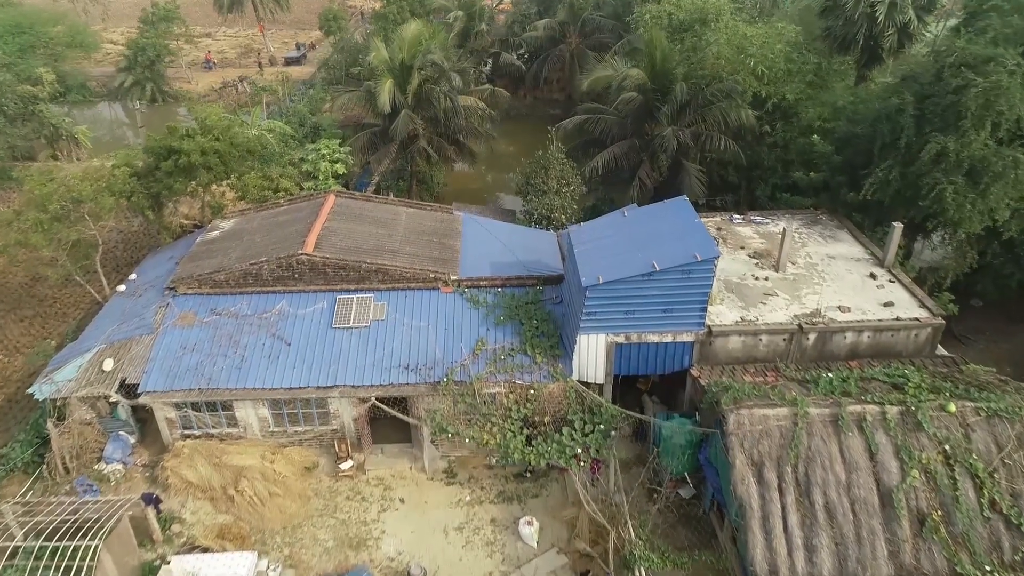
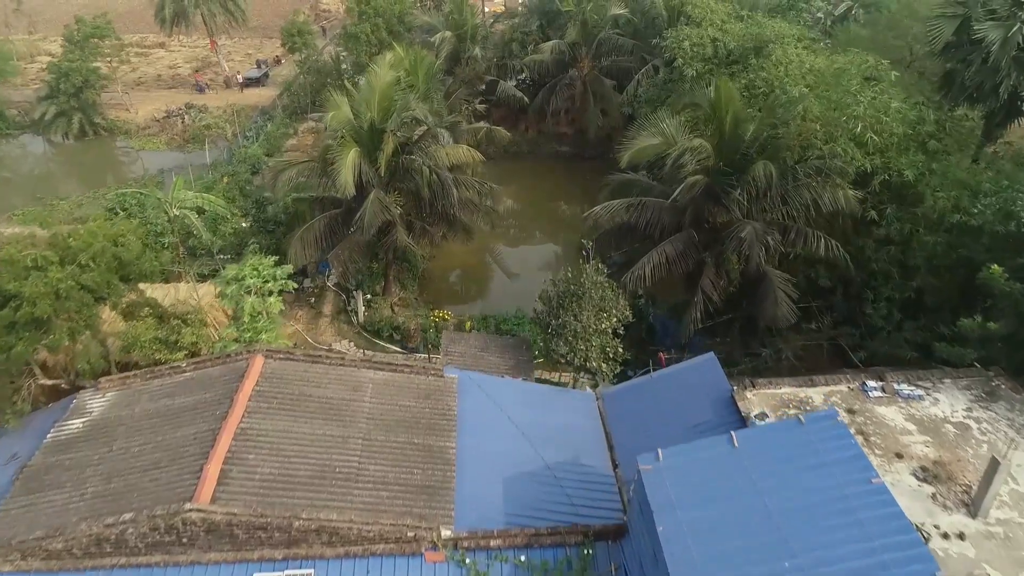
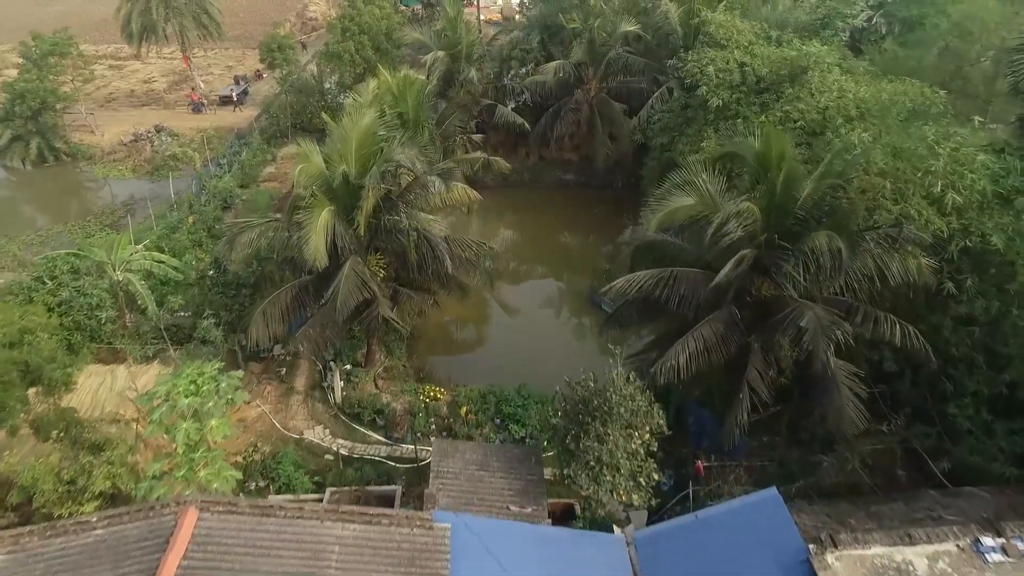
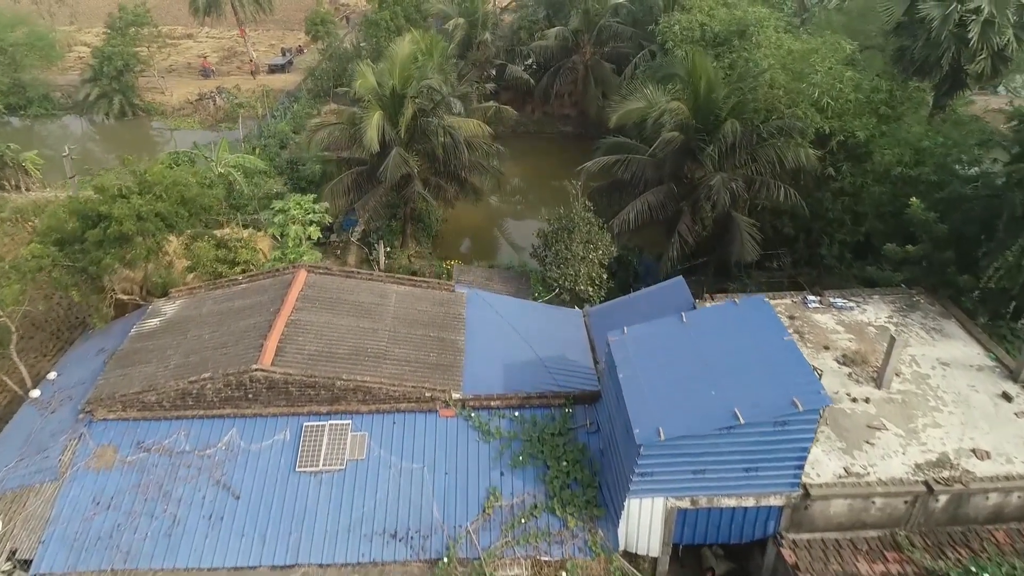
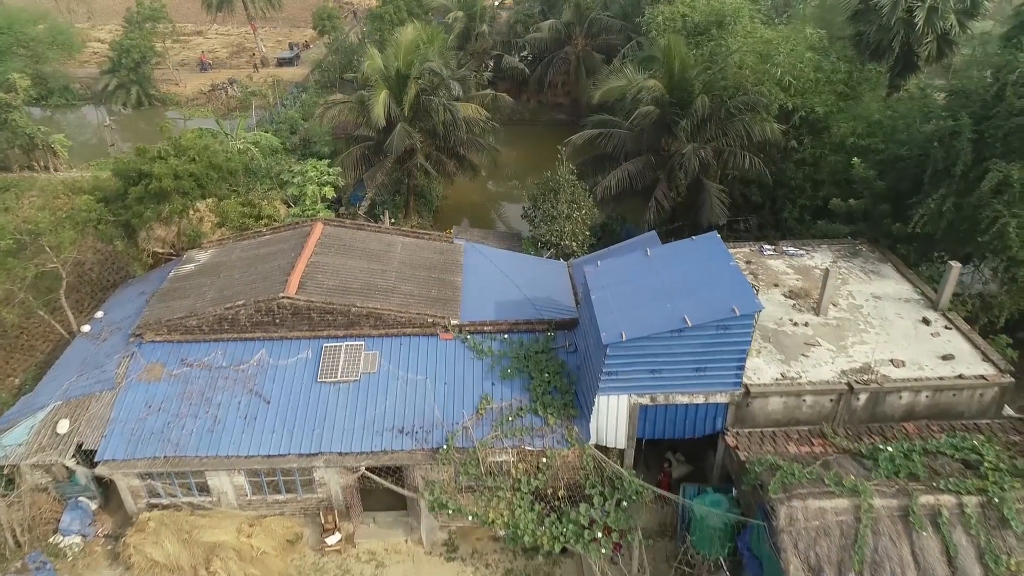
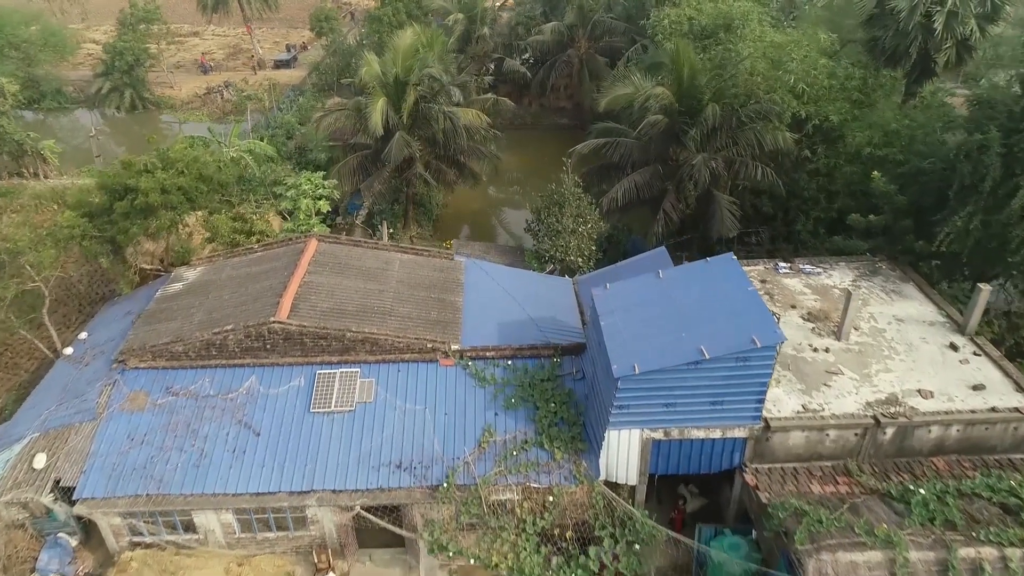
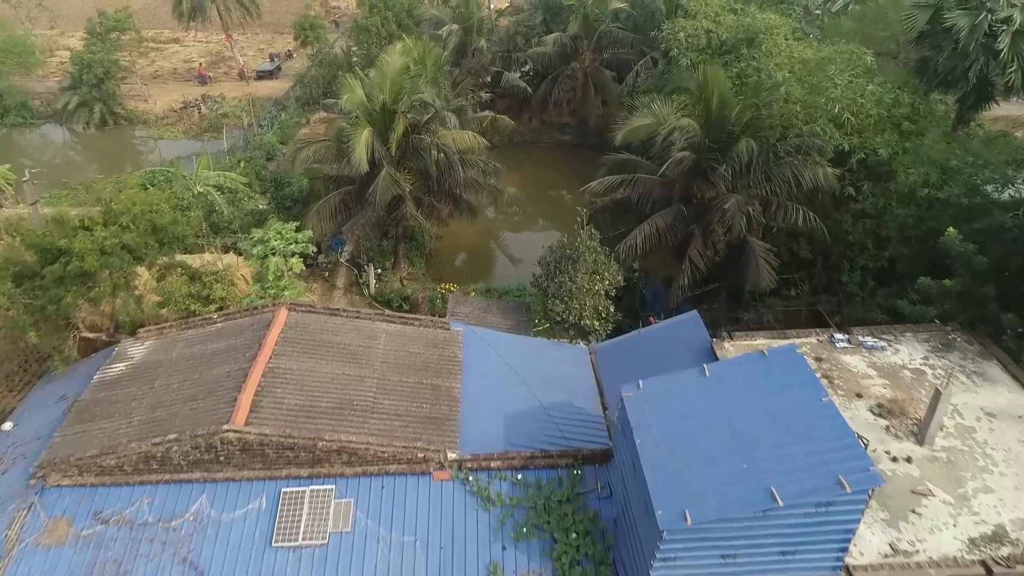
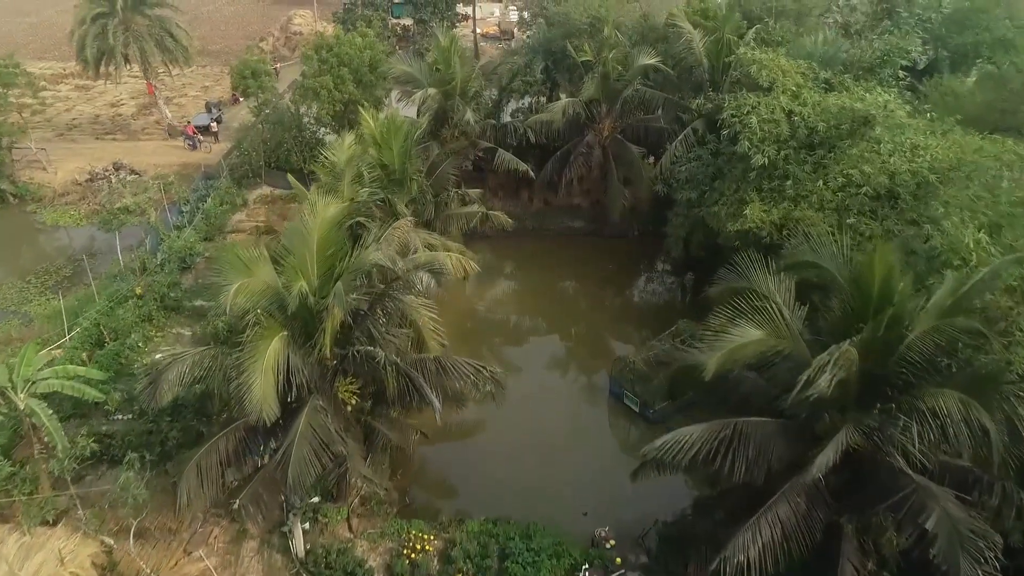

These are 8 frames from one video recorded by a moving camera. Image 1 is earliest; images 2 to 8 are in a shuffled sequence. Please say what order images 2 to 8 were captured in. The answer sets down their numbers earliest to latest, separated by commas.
5, 6, 4, 7, 2, 3, 8
